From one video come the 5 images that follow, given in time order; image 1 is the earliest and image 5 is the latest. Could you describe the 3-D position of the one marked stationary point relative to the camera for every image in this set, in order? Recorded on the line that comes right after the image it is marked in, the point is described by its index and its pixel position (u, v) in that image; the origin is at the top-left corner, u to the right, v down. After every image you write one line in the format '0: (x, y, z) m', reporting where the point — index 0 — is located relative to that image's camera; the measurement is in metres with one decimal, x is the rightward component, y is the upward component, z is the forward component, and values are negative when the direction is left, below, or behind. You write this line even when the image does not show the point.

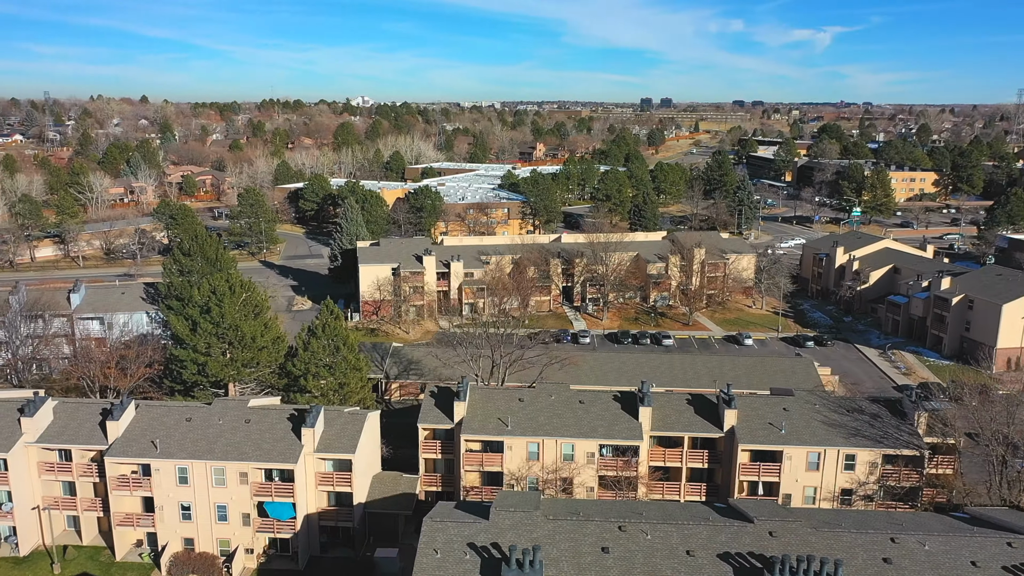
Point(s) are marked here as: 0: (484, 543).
0: (-0.7, -6.0, +19.4) m
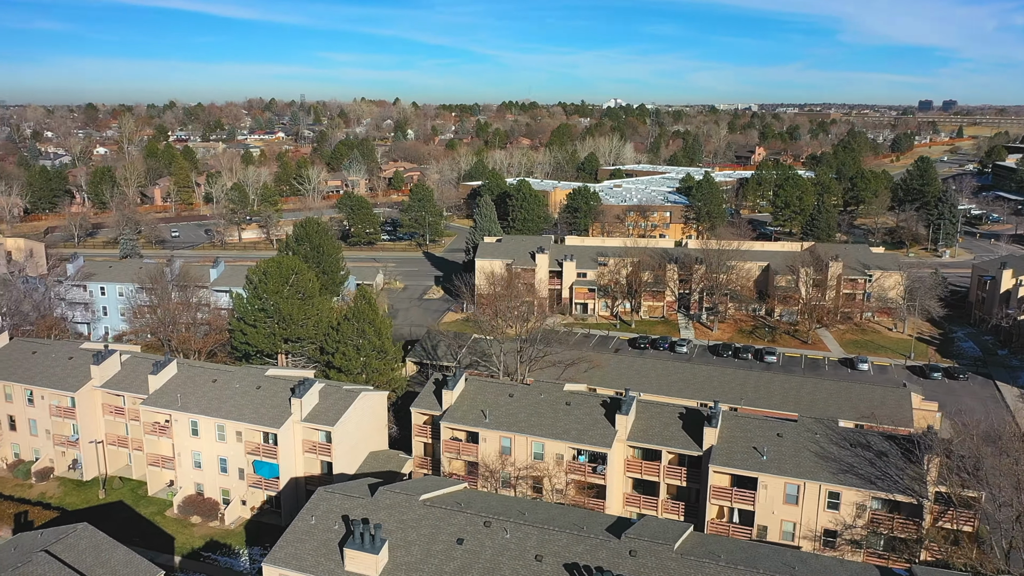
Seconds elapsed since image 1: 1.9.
0: (-4.0, -5.7, +20.6) m
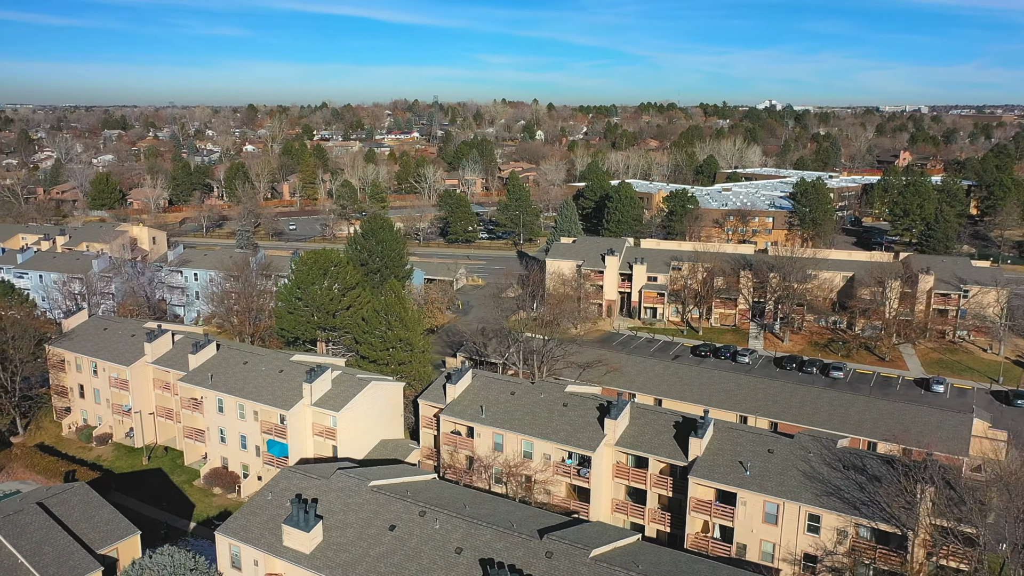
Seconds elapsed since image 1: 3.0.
0: (-5.5, -5.5, +21.6) m
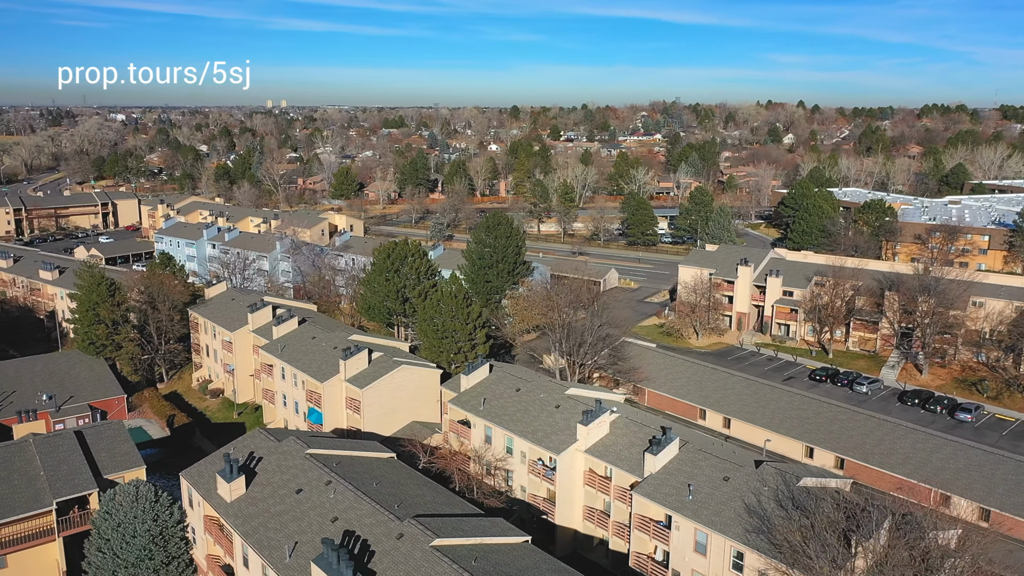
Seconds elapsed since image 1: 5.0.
0: (-7.7, -4.9, +24.3) m
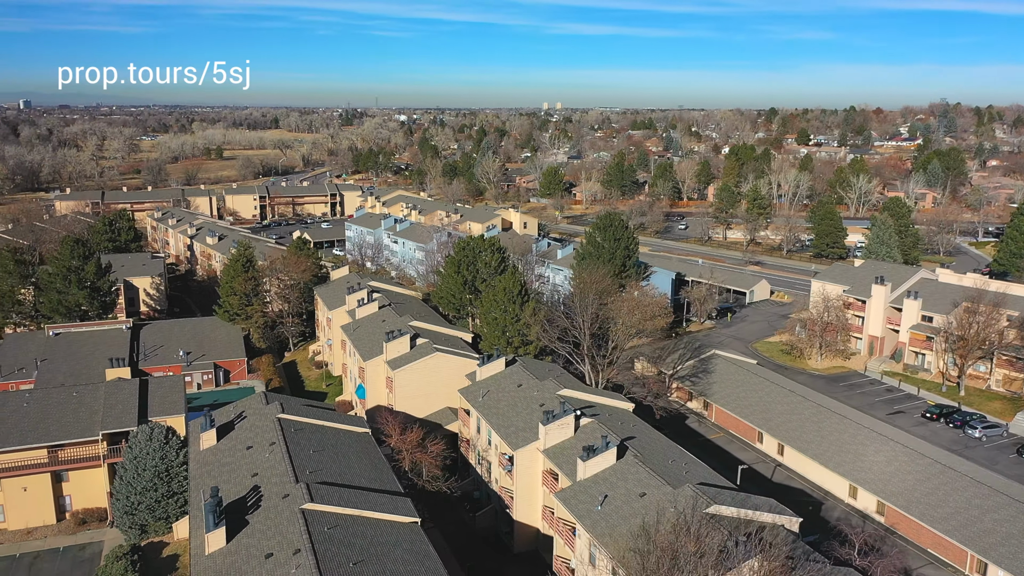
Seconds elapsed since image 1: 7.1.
0: (-9.2, -4.2, +27.7) m
